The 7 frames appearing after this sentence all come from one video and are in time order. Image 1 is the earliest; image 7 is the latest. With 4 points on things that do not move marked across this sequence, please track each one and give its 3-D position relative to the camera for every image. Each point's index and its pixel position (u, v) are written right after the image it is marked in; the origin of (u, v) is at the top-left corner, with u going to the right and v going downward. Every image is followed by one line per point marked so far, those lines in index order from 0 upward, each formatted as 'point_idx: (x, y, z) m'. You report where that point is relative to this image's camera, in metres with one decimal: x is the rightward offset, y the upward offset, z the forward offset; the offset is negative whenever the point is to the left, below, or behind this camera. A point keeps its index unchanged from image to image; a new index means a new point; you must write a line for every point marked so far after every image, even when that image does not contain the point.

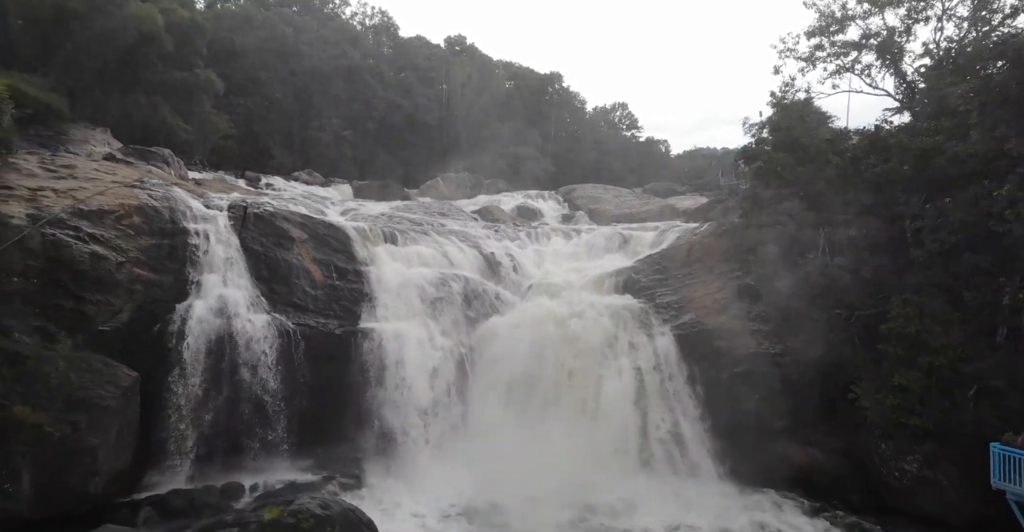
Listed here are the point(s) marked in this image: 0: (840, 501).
0: (+5.5, -4.0, +10.5) m
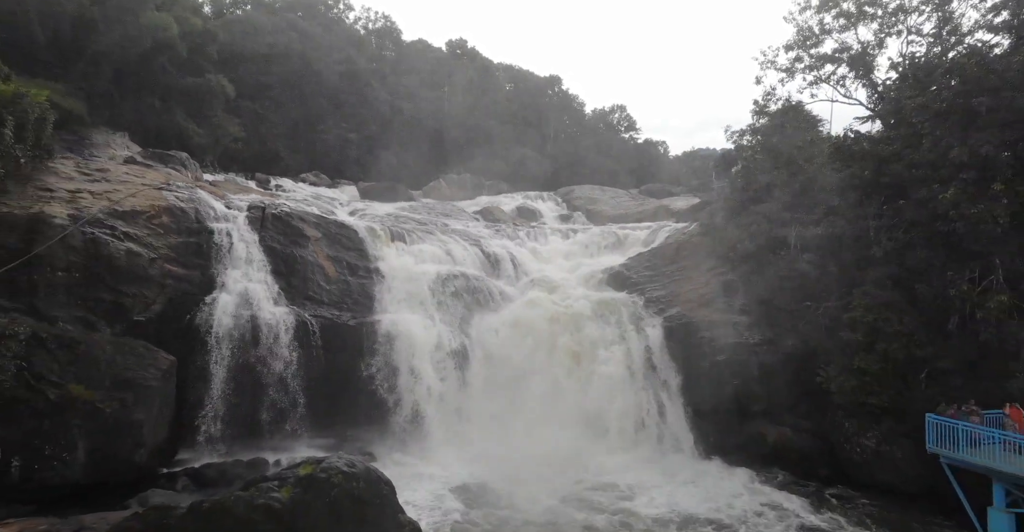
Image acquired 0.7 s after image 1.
0: (+5.5, -3.9, +11.6) m
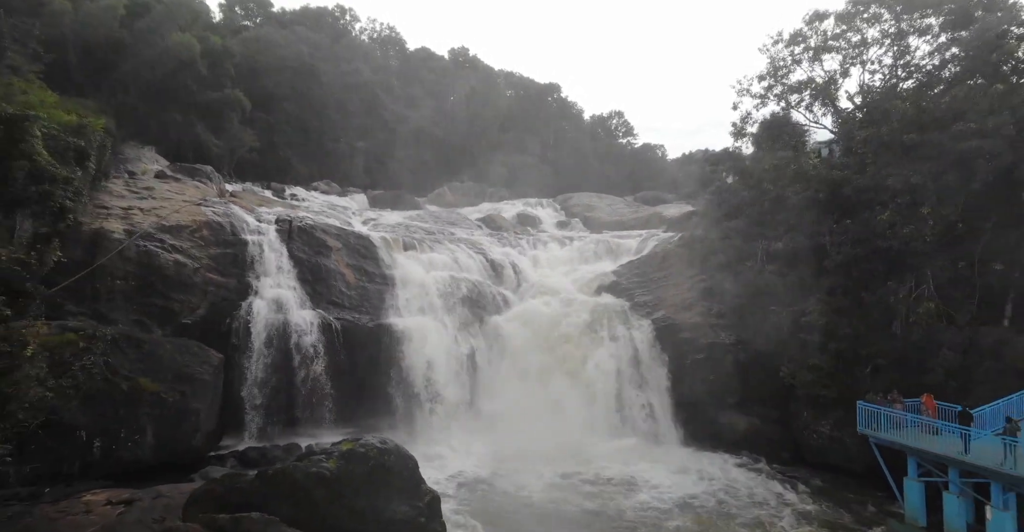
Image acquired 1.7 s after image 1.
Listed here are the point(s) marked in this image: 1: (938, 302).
0: (+5.5, -4.1, +13.3) m
1: (+7.7, -0.7, +11.4) m
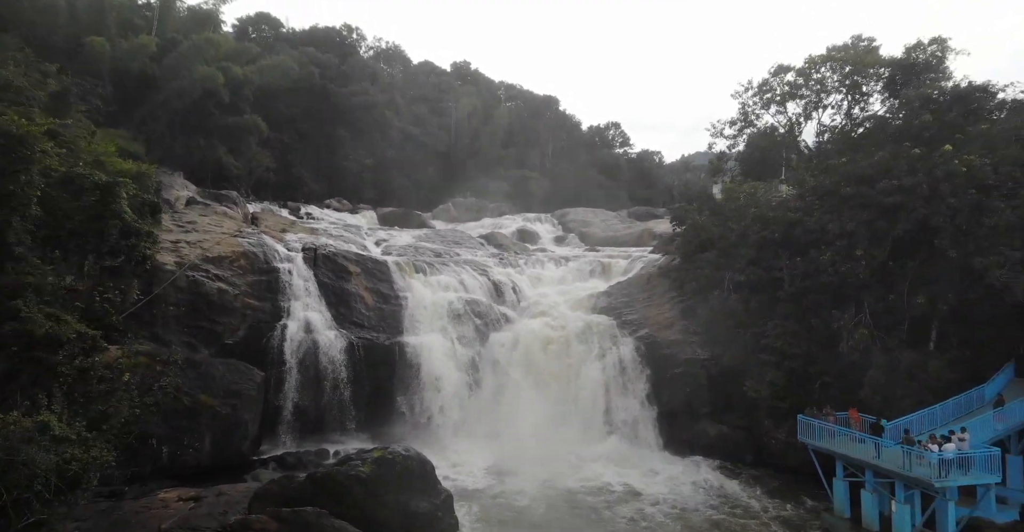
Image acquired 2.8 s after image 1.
0: (+5.5, -4.8, +15.4) m
1: (+7.7, -1.4, +13.4) m
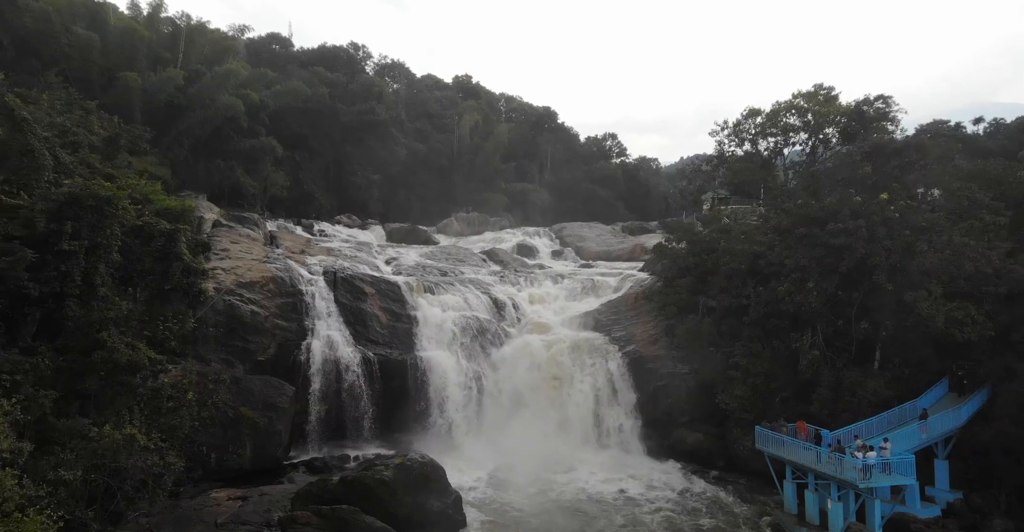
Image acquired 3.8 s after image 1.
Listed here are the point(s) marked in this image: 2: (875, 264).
0: (+5.5, -5.5, +17.5) m
1: (+7.7, -2.1, +15.5) m
2: (+8.3, +0.1, +14.5) m
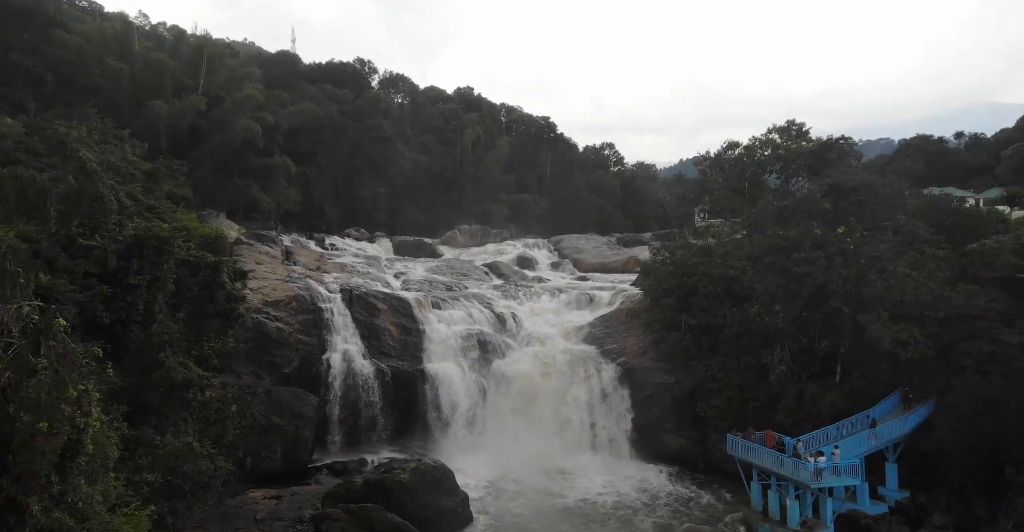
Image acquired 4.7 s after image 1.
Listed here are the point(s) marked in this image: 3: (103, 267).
0: (+5.6, -6.2, +19.4) m
1: (+7.7, -2.8, +17.5) m
2: (+8.3, -0.6, +16.4) m
3: (-8.7, 0.0, +13.5) m
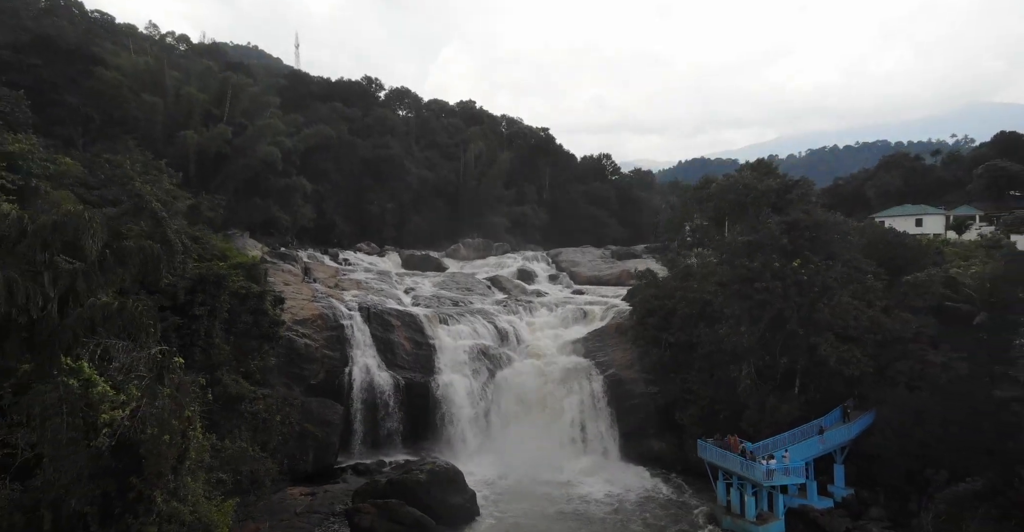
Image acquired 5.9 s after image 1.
0: (+5.6, -7.1, +22.1) m
1: (+7.7, -3.7, +20.2) m
2: (+8.4, -1.5, +19.1) m
3: (-8.7, -0.9, +16.1) m
